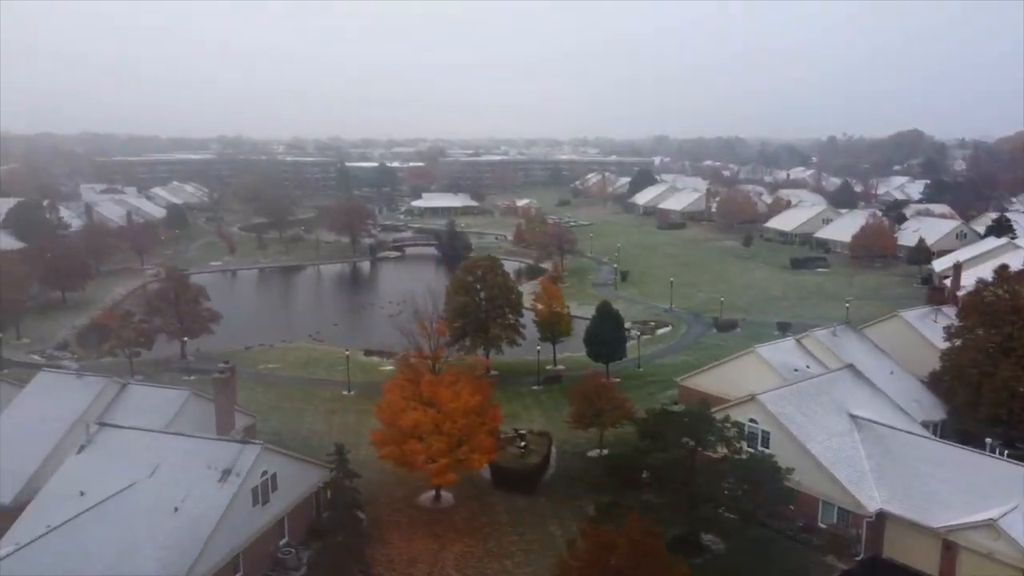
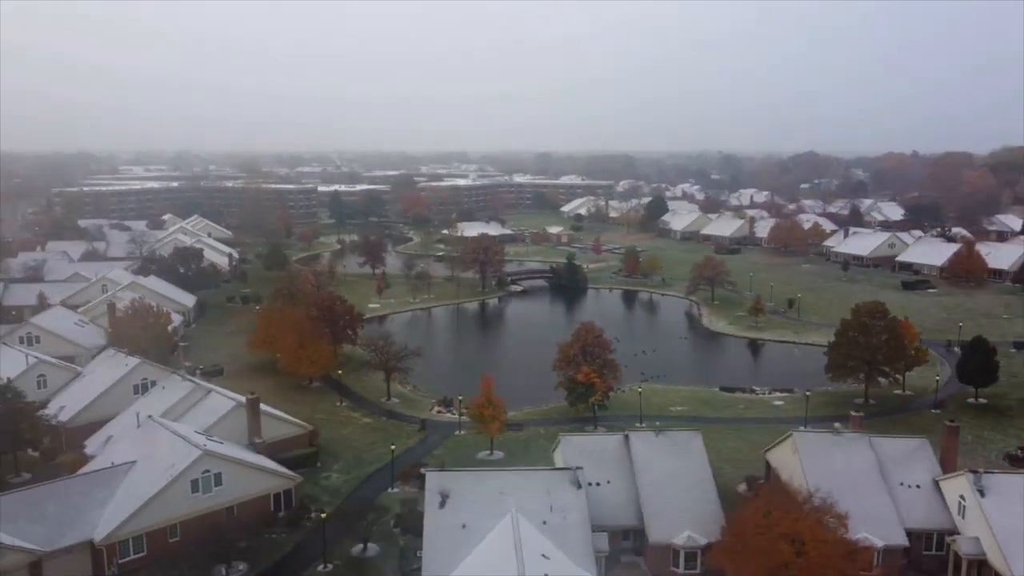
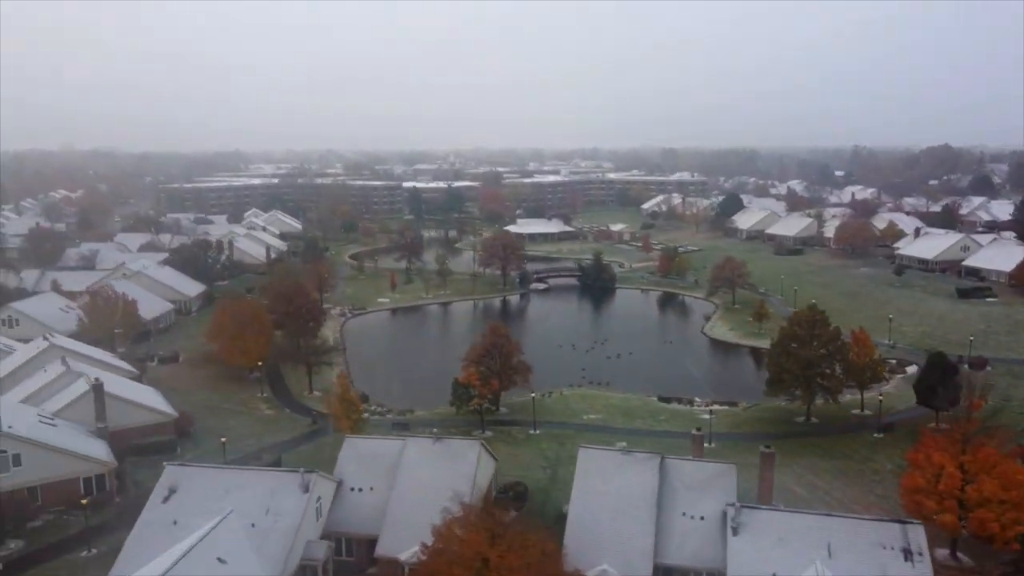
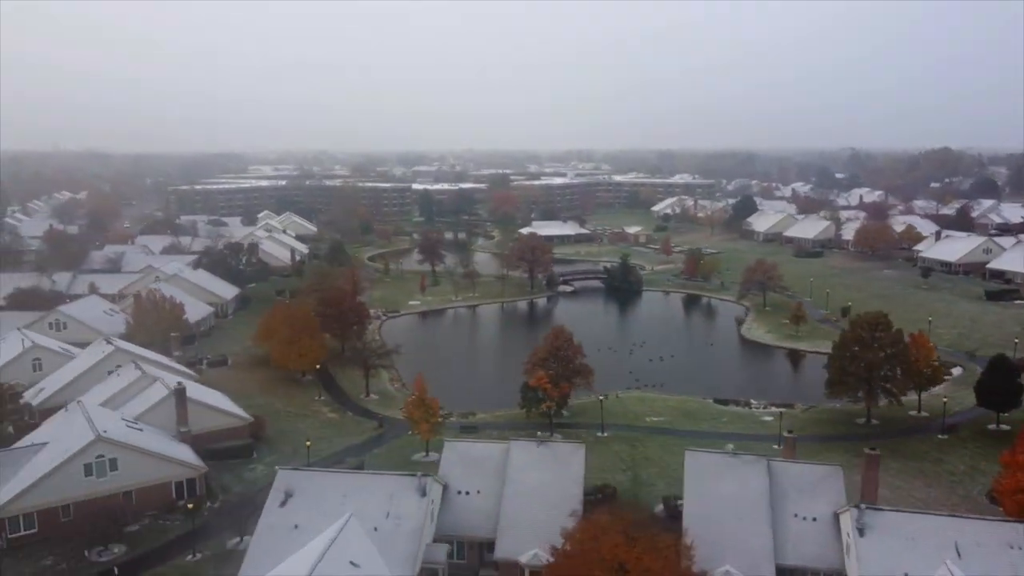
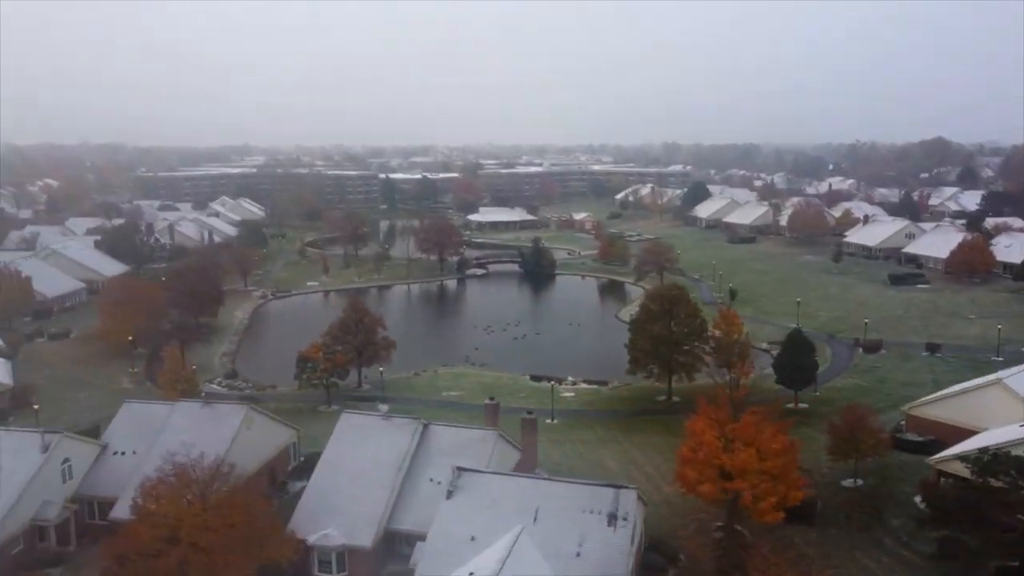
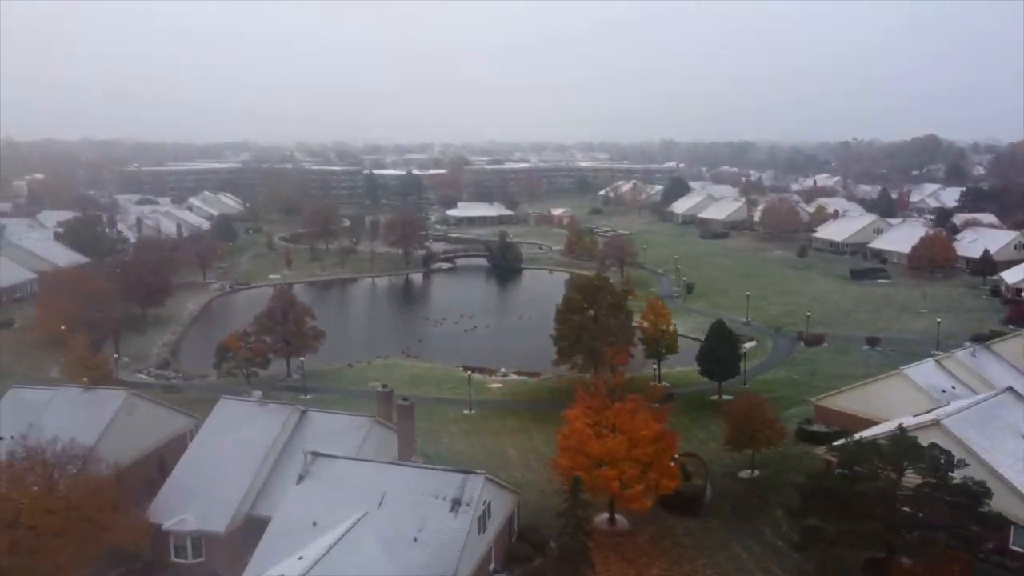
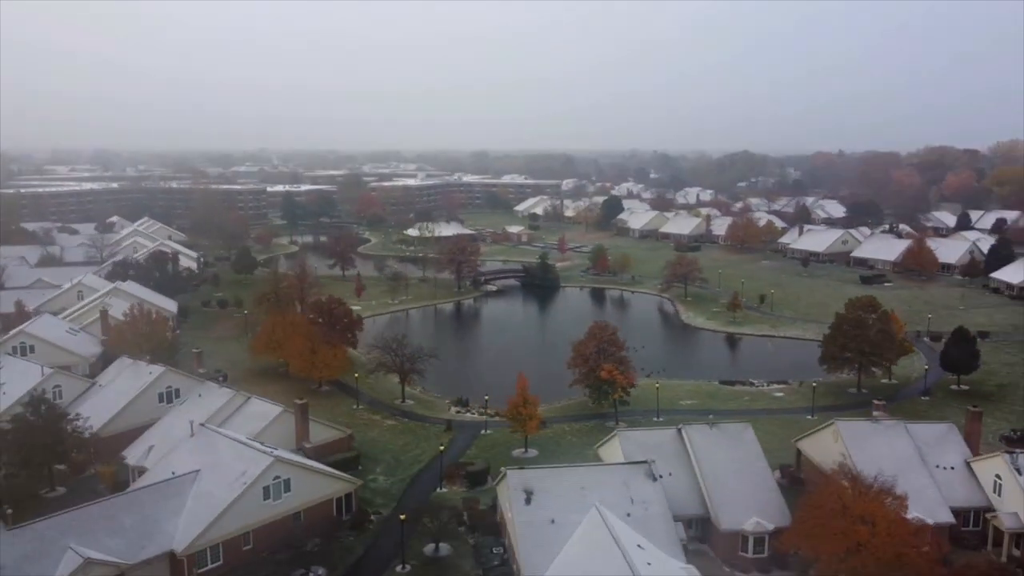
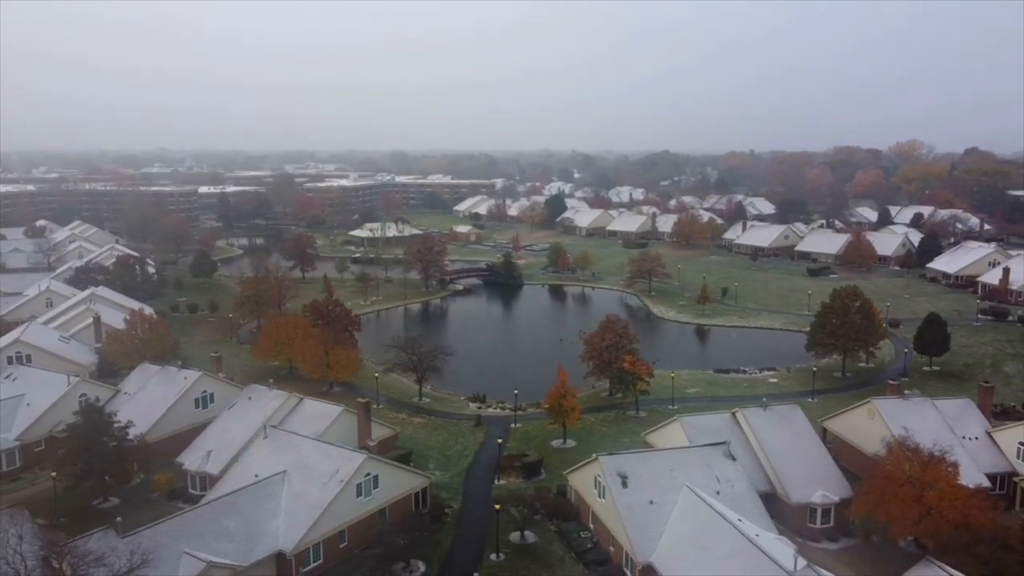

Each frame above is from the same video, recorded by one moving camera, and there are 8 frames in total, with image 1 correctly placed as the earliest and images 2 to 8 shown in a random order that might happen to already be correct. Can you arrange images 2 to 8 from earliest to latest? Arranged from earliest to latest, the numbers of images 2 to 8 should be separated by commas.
6, 5, 3, 4, 2, 7, 8
